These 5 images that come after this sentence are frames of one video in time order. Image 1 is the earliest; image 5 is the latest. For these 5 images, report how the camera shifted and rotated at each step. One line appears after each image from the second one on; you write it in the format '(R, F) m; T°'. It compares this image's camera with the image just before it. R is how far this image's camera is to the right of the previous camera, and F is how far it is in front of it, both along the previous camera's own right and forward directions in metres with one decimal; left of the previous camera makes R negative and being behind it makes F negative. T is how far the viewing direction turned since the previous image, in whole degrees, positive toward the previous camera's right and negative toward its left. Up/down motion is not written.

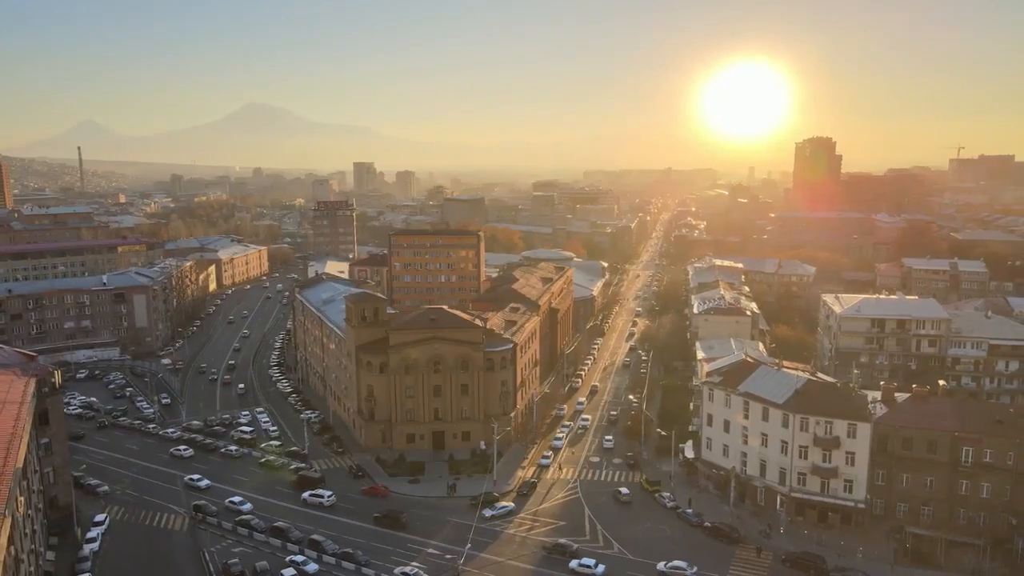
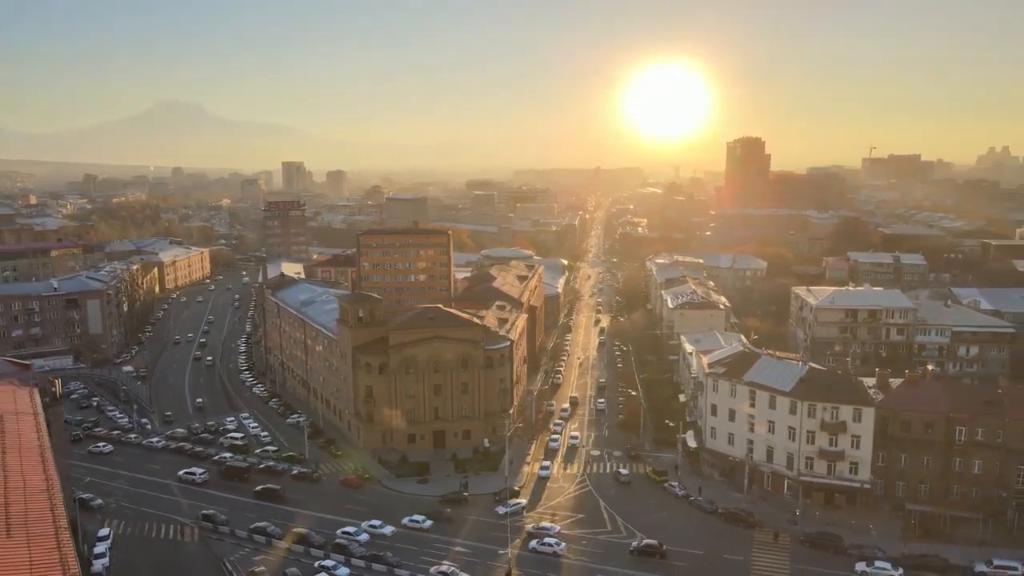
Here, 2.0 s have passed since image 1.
(-3.8, 0.0) m; +6°
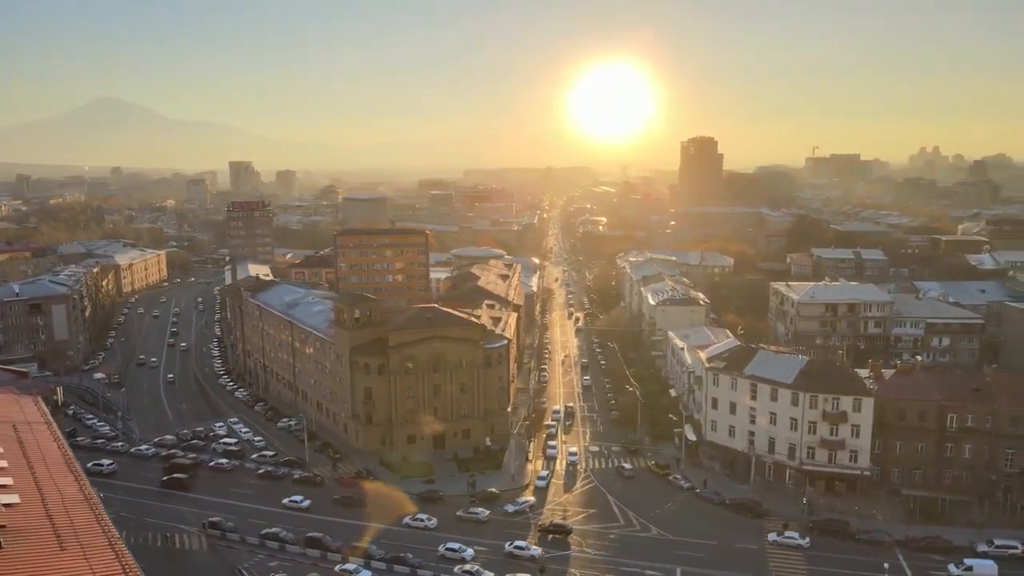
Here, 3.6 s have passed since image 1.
(-2.7, 0.0) m; +4°
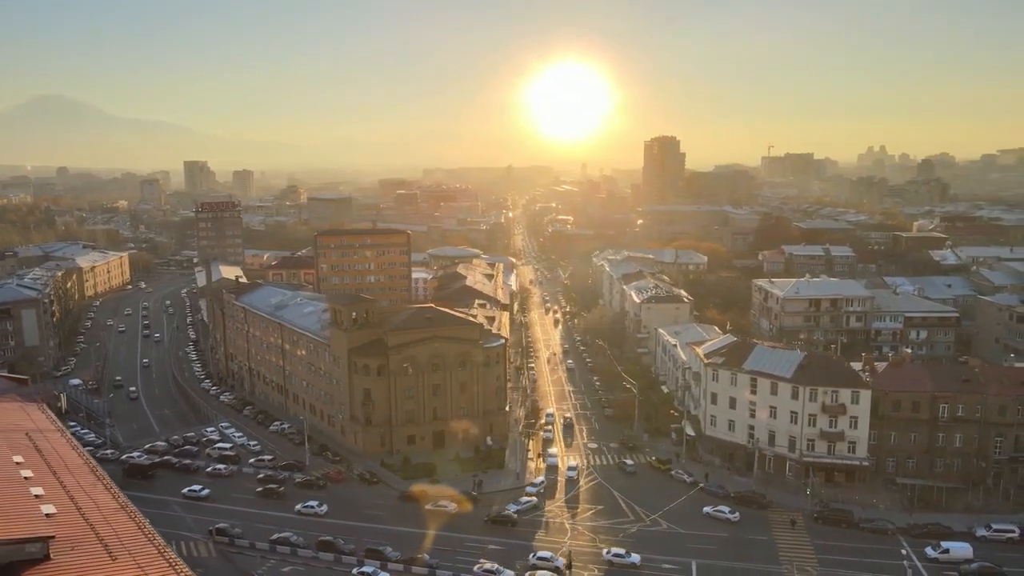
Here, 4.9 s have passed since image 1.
(-2.2, 0.0) m; +3°
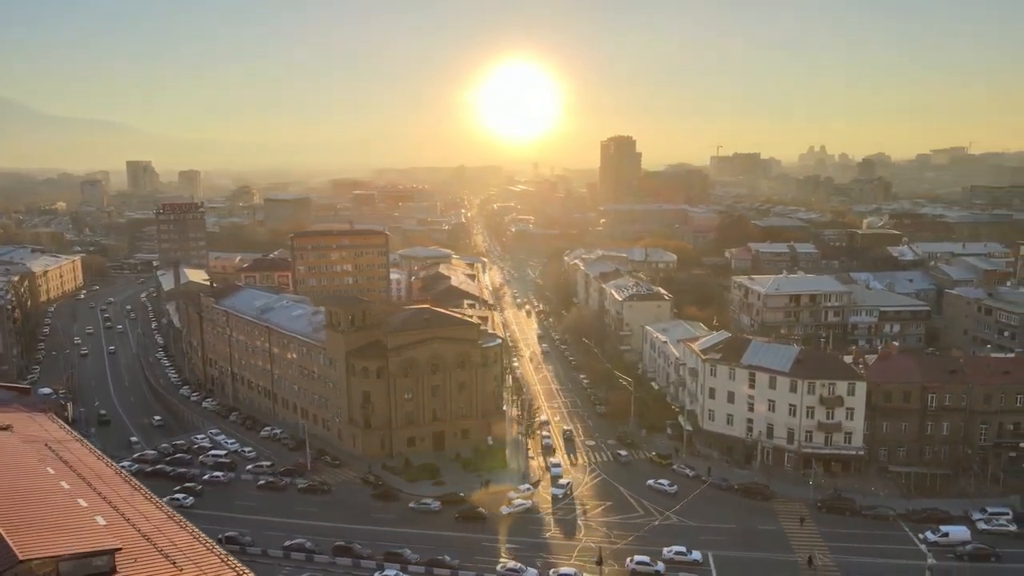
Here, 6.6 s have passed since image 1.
(-2.6, 0.0) m; +4°
